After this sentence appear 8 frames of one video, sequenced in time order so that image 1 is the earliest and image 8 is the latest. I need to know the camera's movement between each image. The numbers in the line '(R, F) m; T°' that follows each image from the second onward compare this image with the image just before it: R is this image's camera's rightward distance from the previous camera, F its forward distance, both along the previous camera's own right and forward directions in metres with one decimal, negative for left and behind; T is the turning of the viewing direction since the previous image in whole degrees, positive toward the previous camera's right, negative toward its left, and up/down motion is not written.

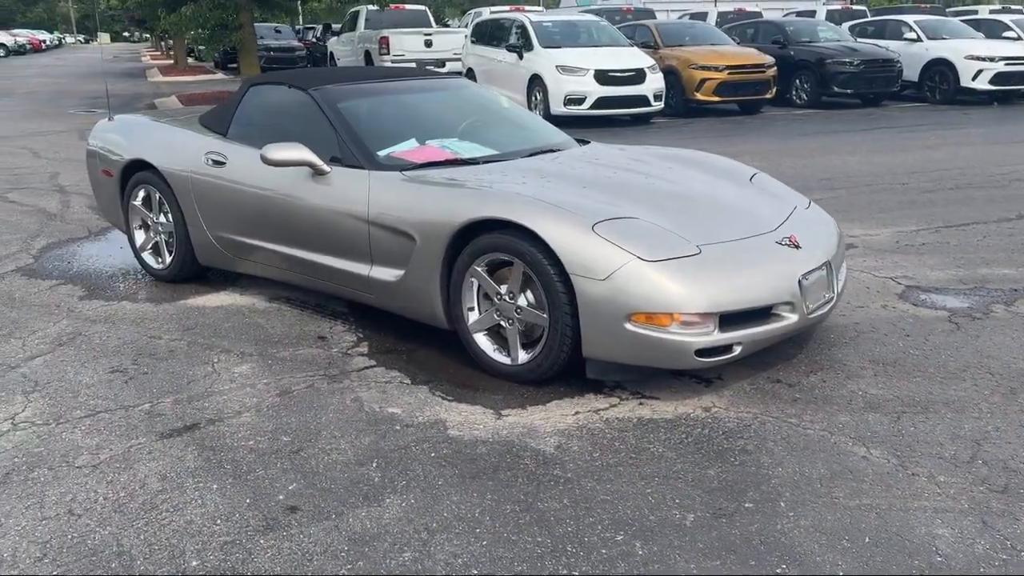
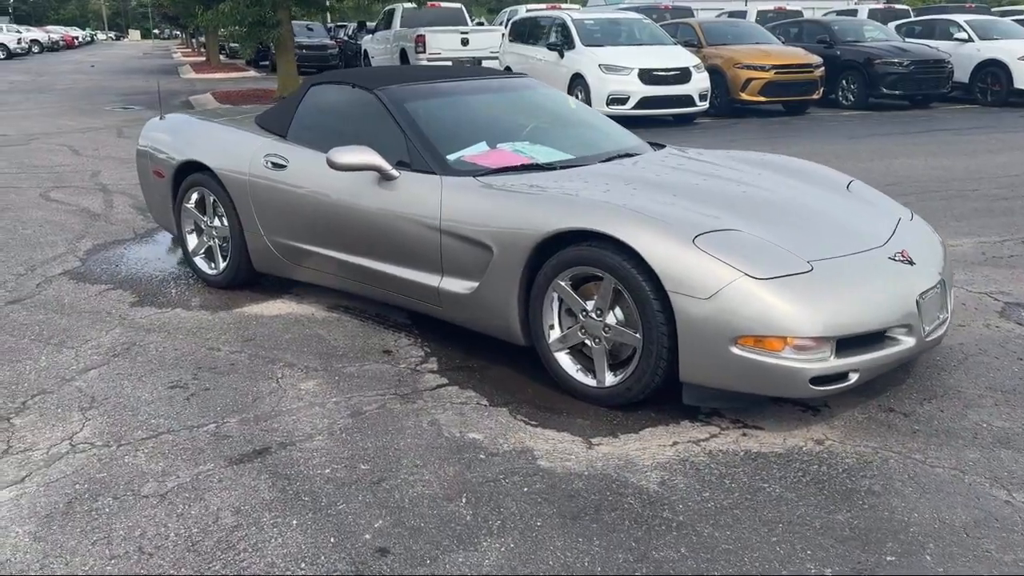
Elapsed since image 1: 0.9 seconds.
(-0.3, +0.3) m; -1°
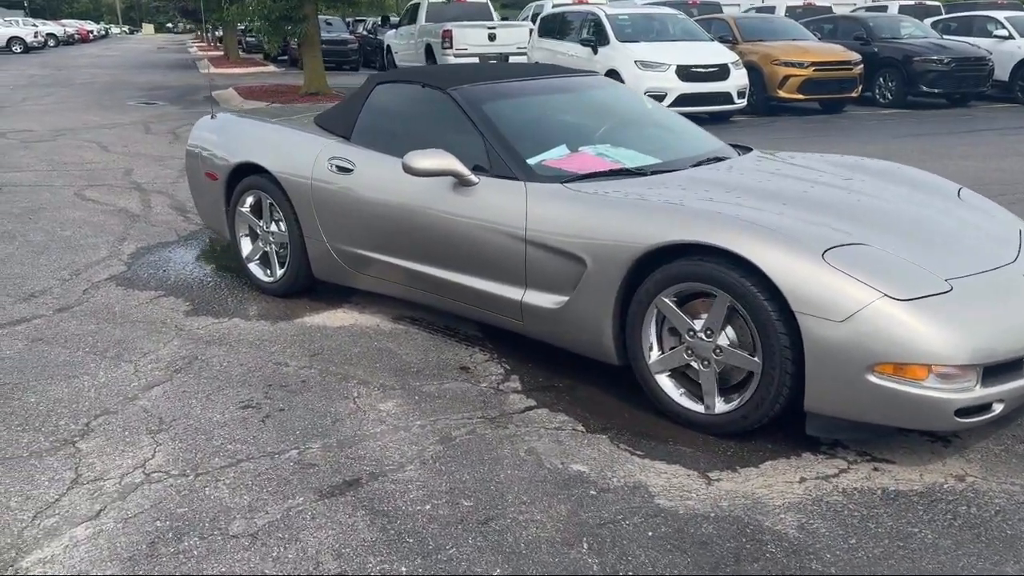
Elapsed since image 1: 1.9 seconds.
(-0.4, +0.3) m; -1°
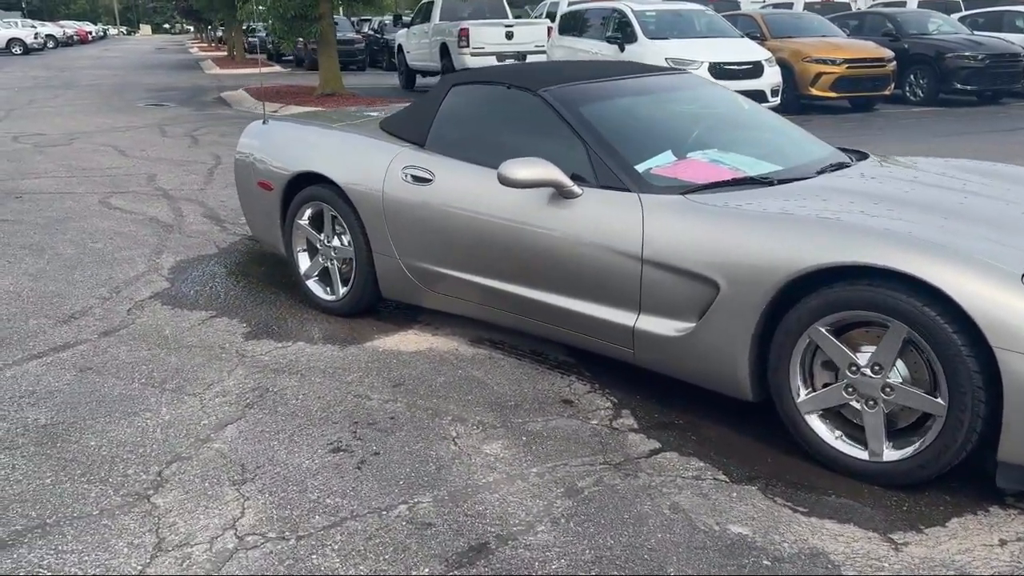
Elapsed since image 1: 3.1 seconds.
(-0.5, +0.4) m; 0°
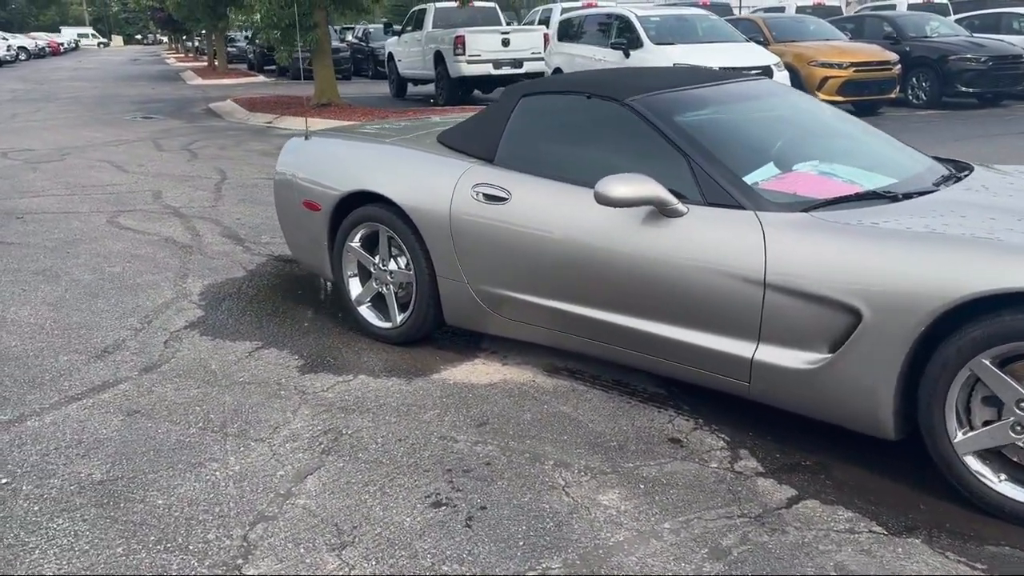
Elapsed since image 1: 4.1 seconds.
(-0.5, +0.4) m; +1°
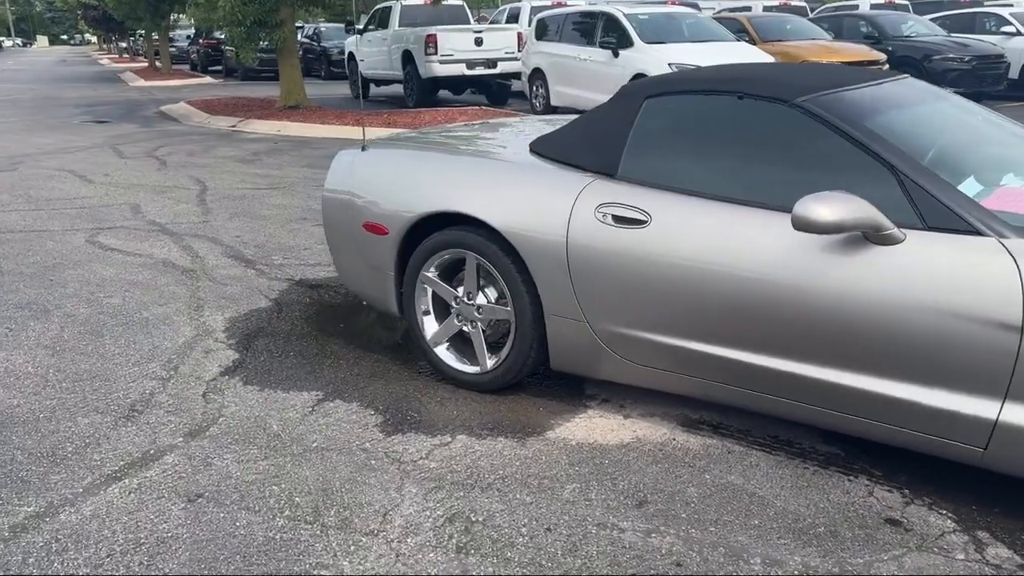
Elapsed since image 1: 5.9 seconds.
(-0.8, +0.7) m; +4°
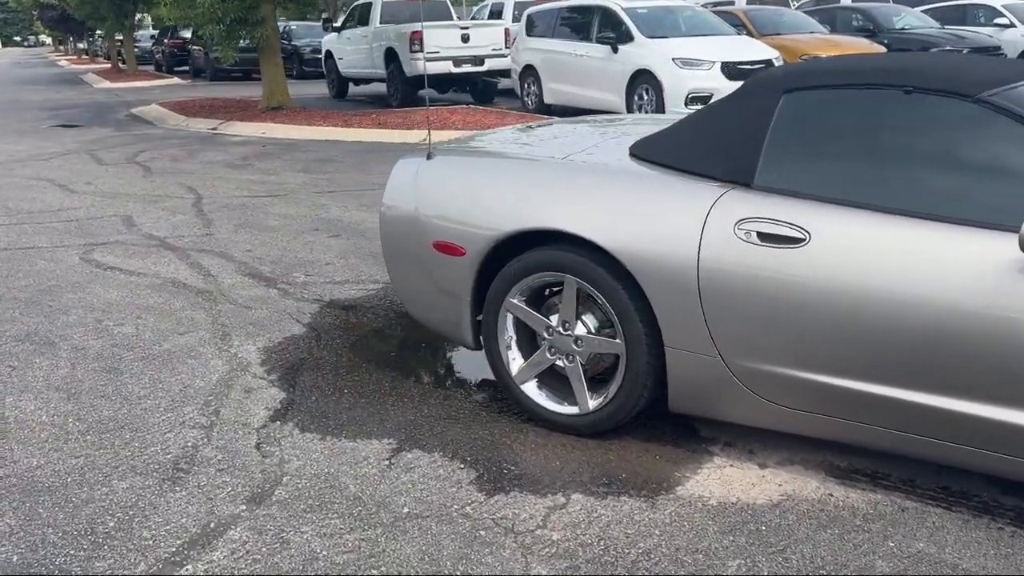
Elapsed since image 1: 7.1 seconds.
(-0.5, +0.6) m; +2°
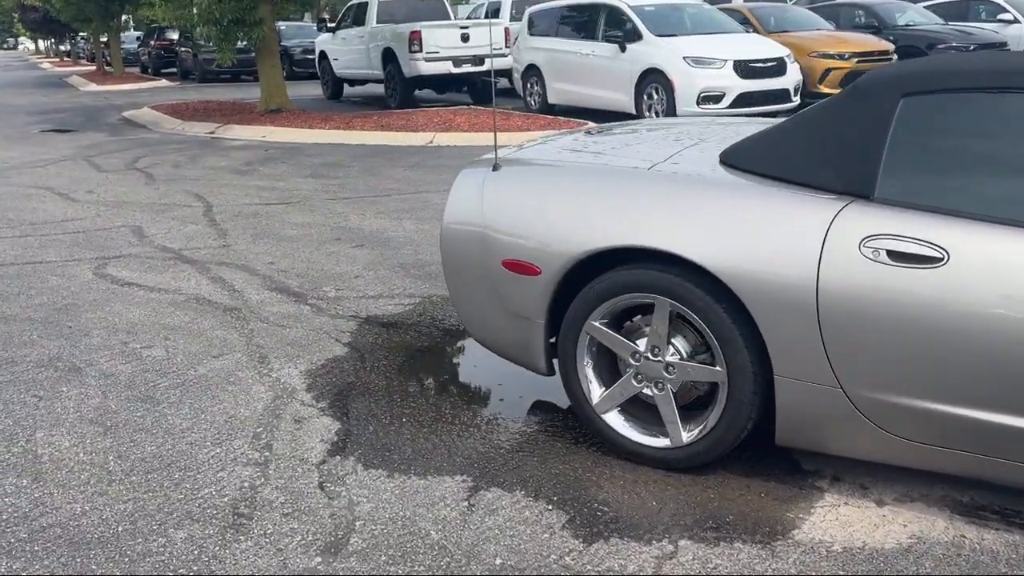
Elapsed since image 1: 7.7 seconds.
(-0.4, +0.3) m; +1°
